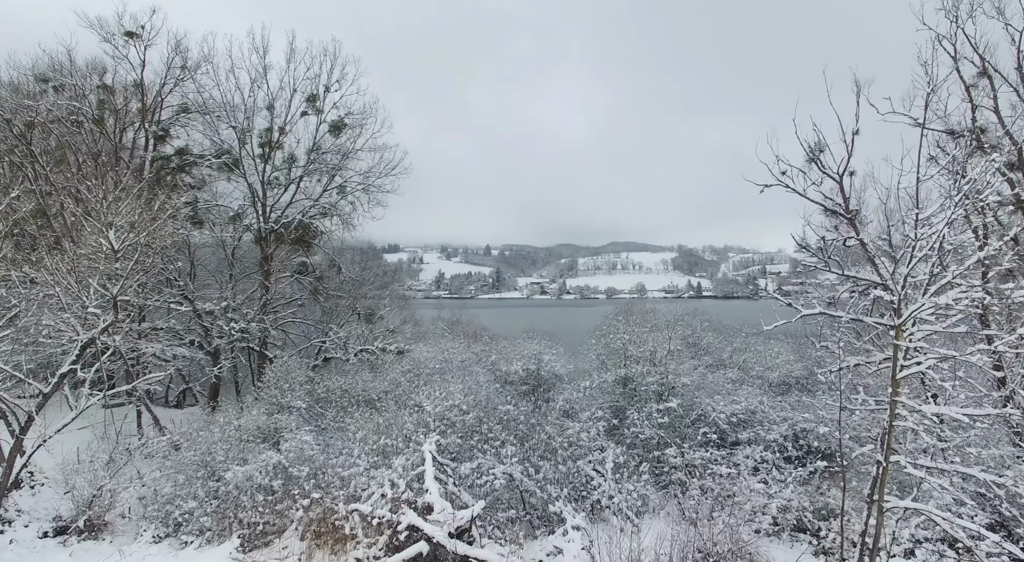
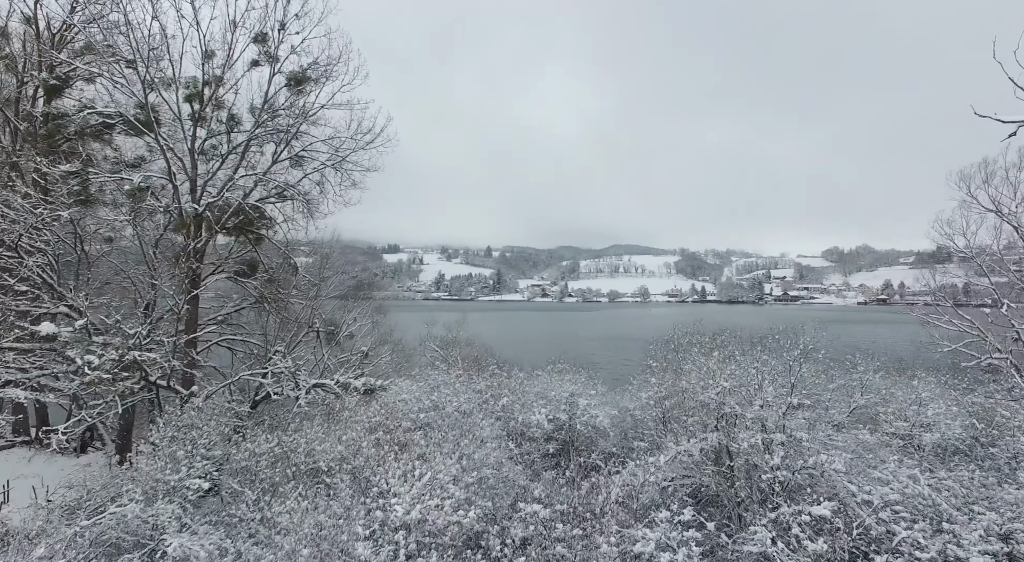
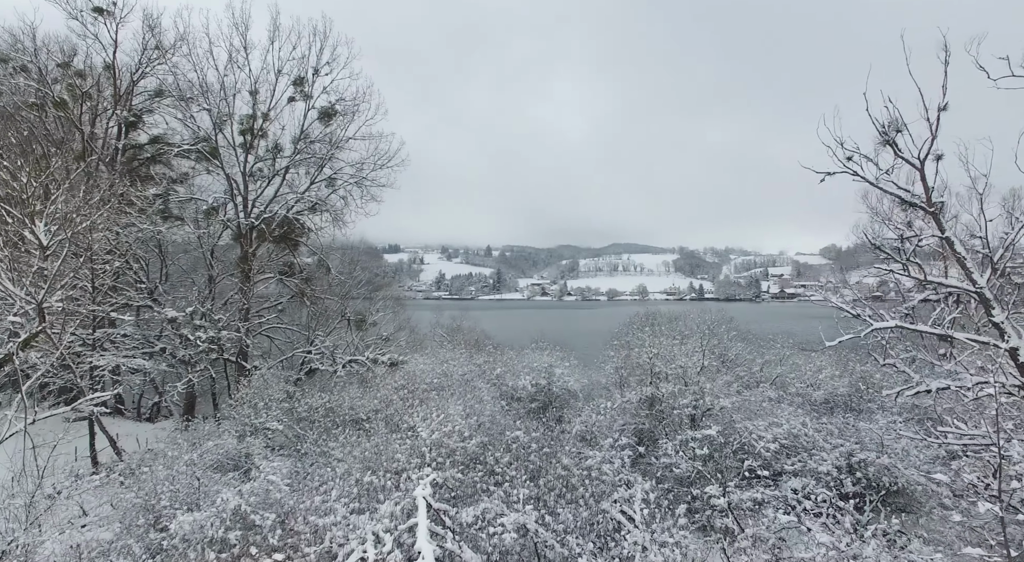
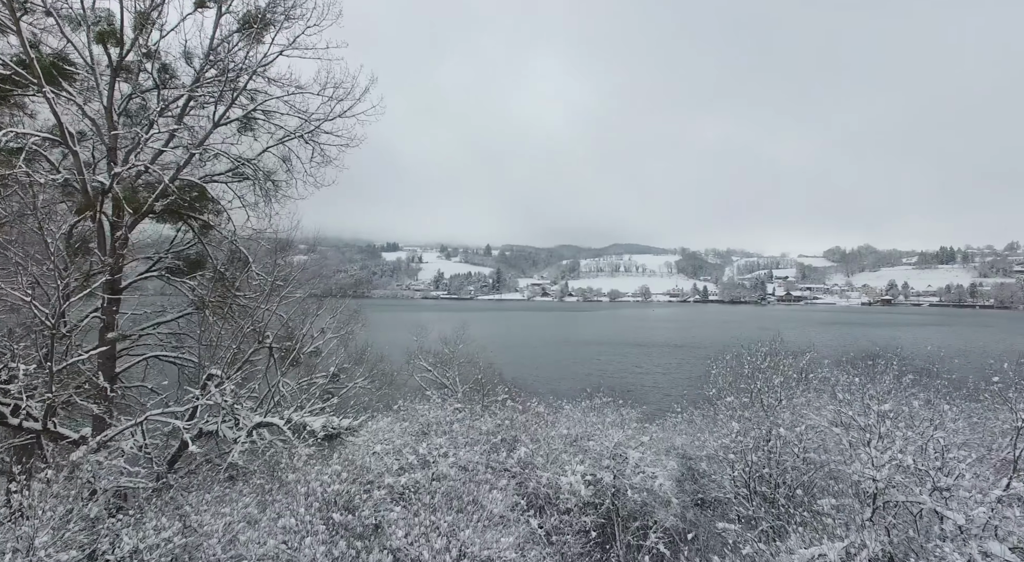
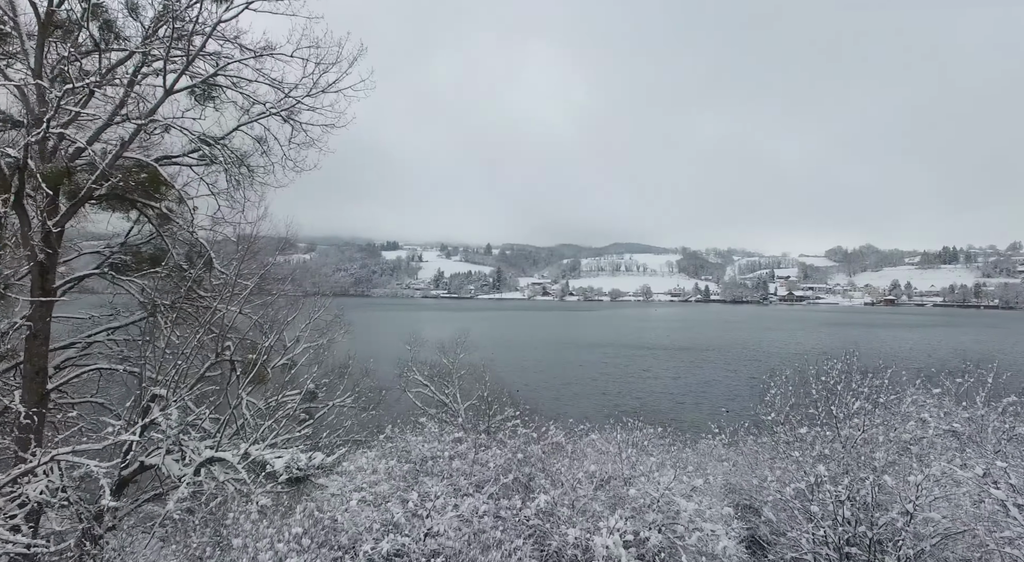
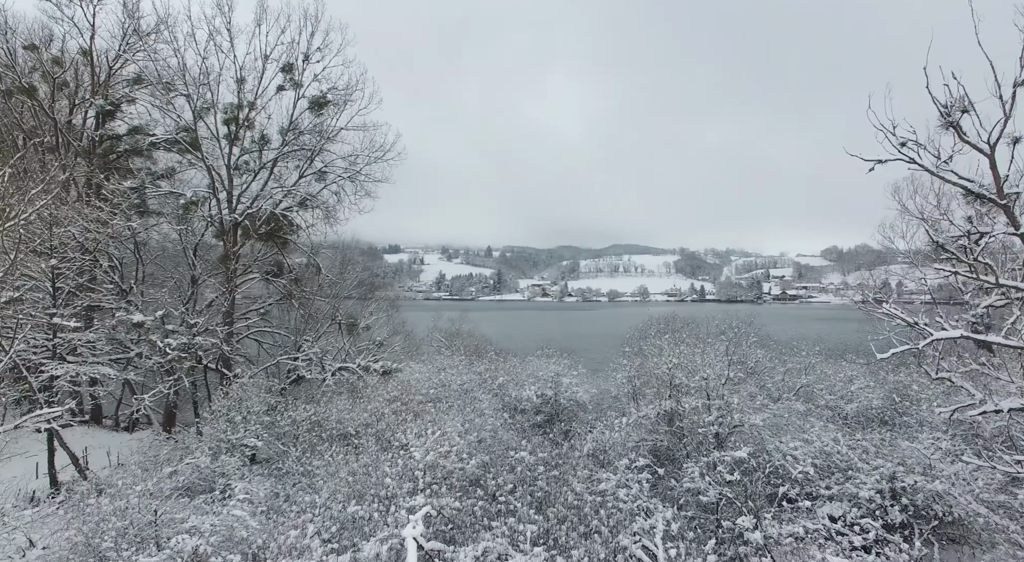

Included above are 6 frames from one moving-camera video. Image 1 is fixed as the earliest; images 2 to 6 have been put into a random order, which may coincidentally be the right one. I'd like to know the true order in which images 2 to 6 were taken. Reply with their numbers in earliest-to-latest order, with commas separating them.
3, 6, 2, 4, 5
